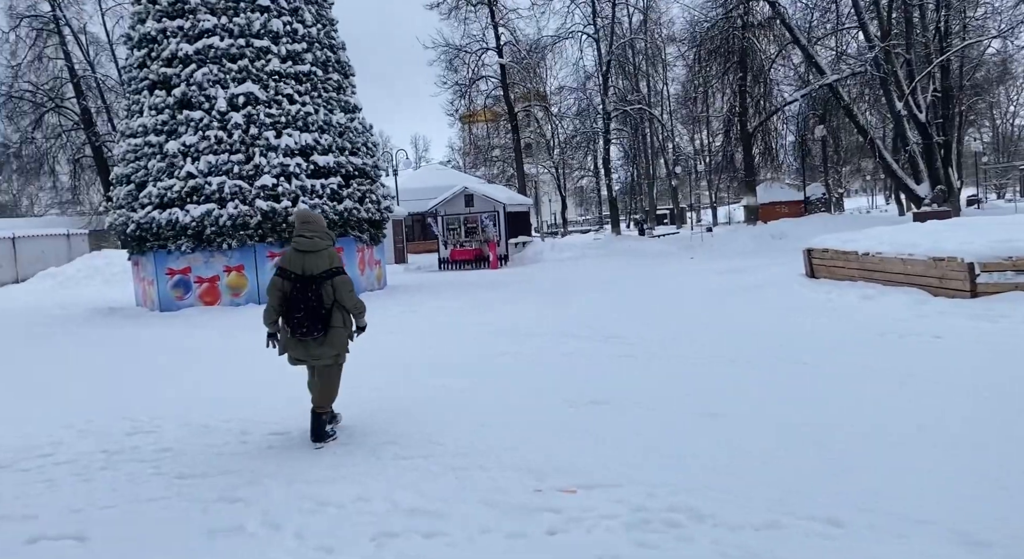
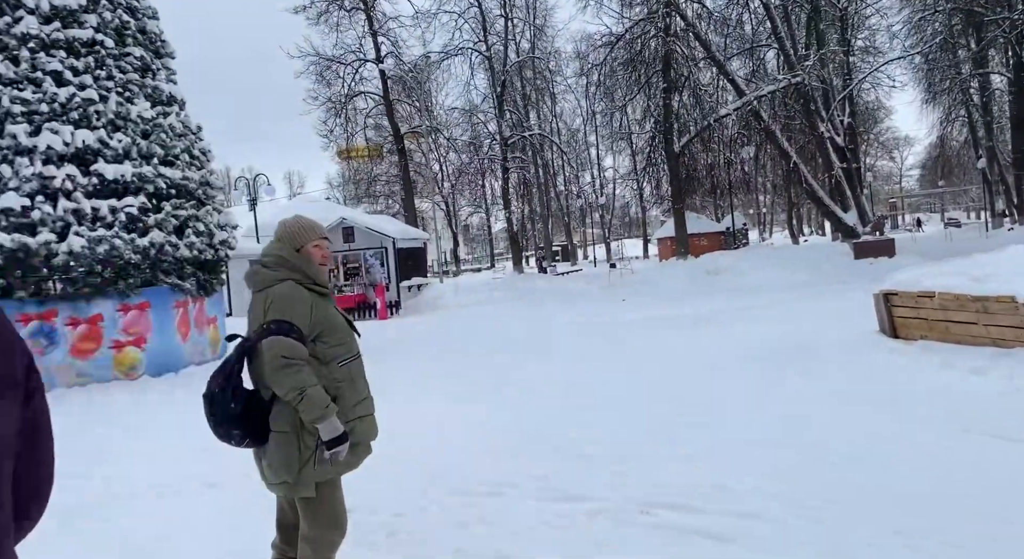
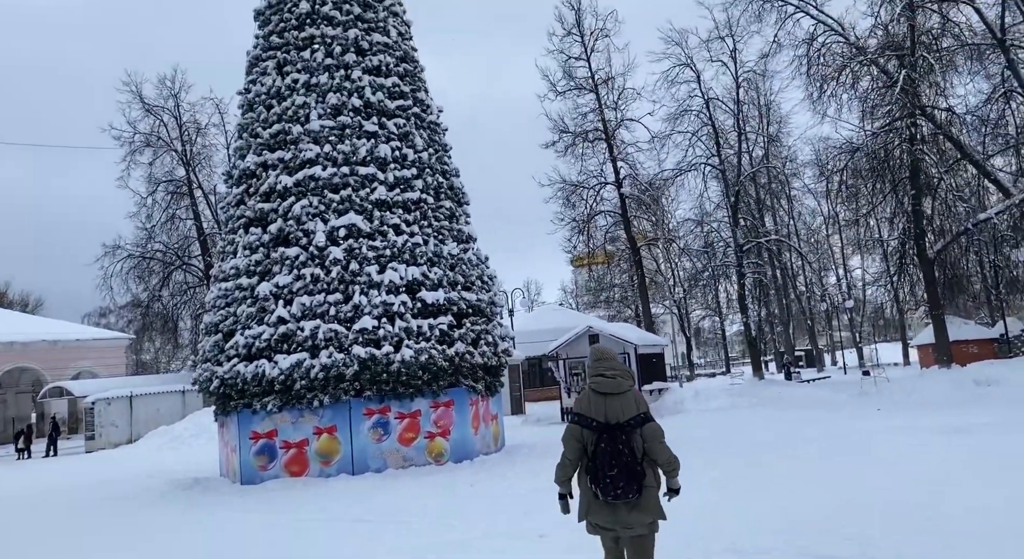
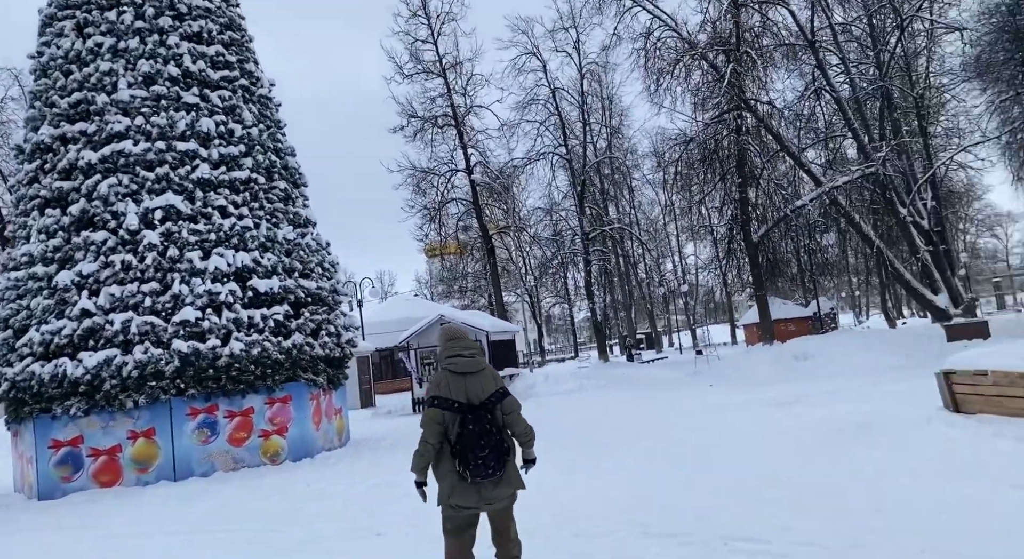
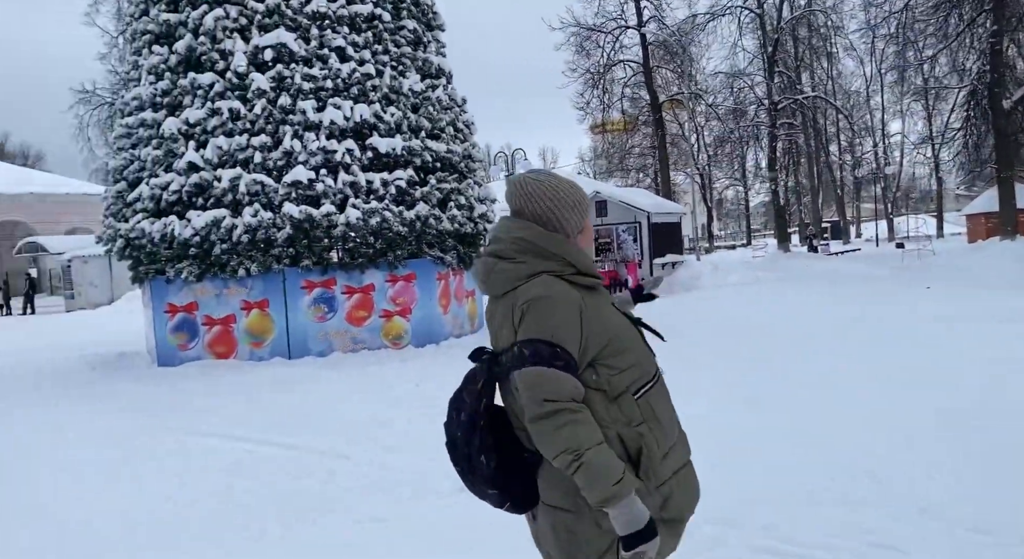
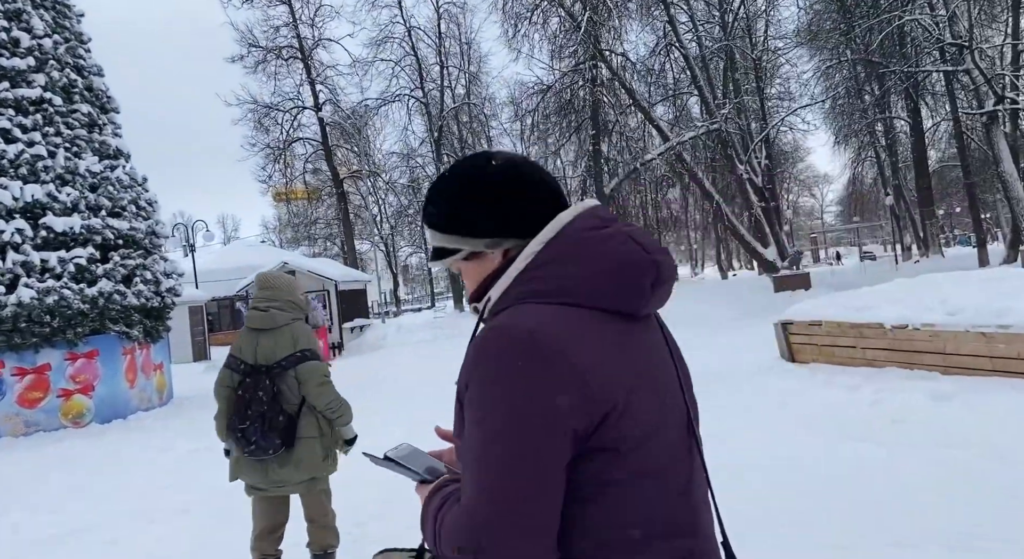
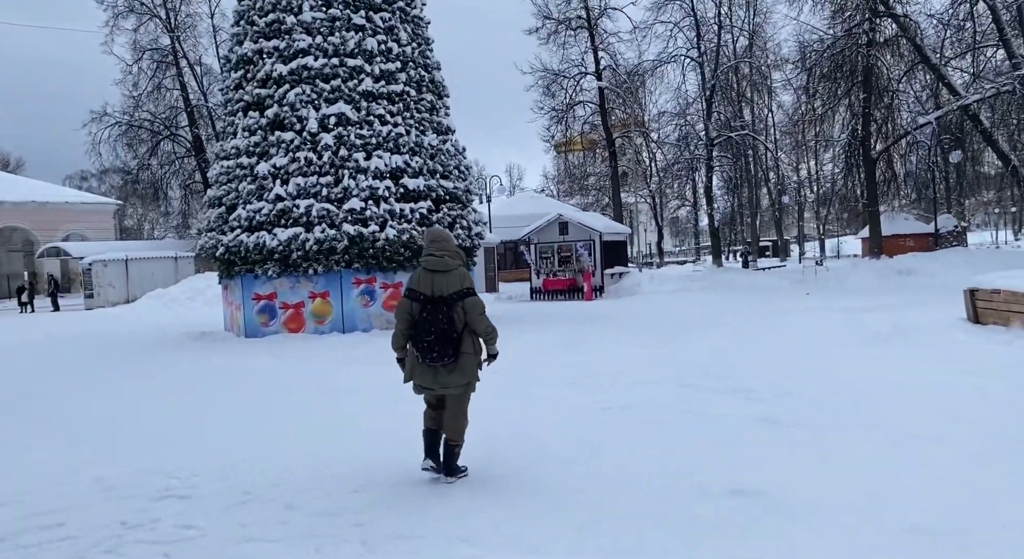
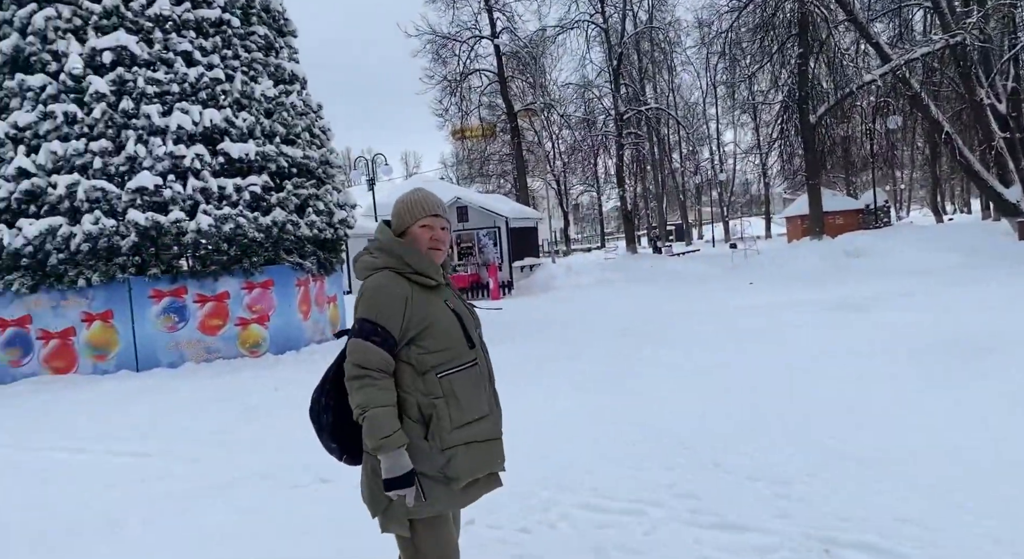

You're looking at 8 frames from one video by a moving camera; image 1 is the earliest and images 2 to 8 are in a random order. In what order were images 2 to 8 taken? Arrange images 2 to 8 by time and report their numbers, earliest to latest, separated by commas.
7, 3, 4, 6, 2, 8, 5
